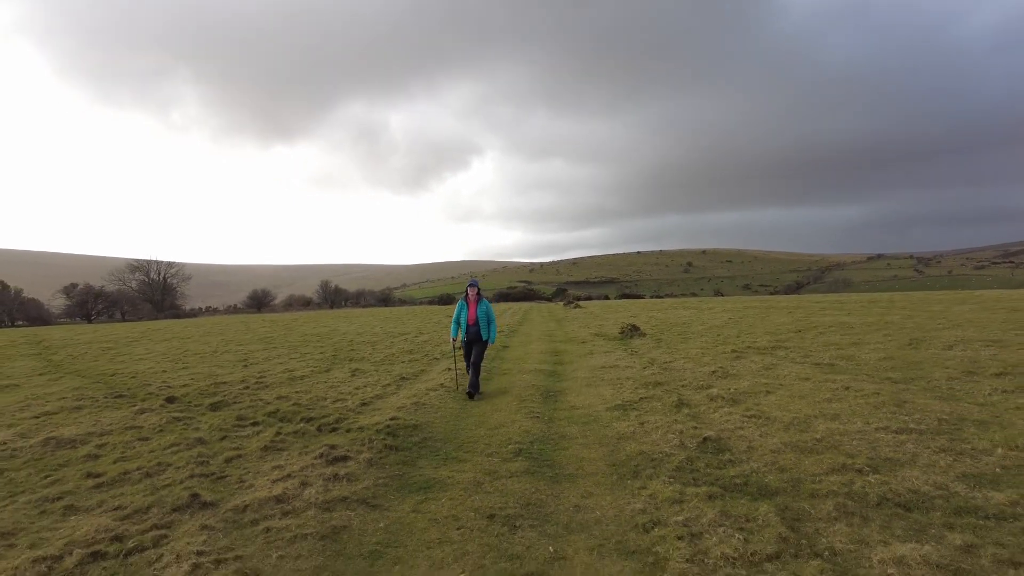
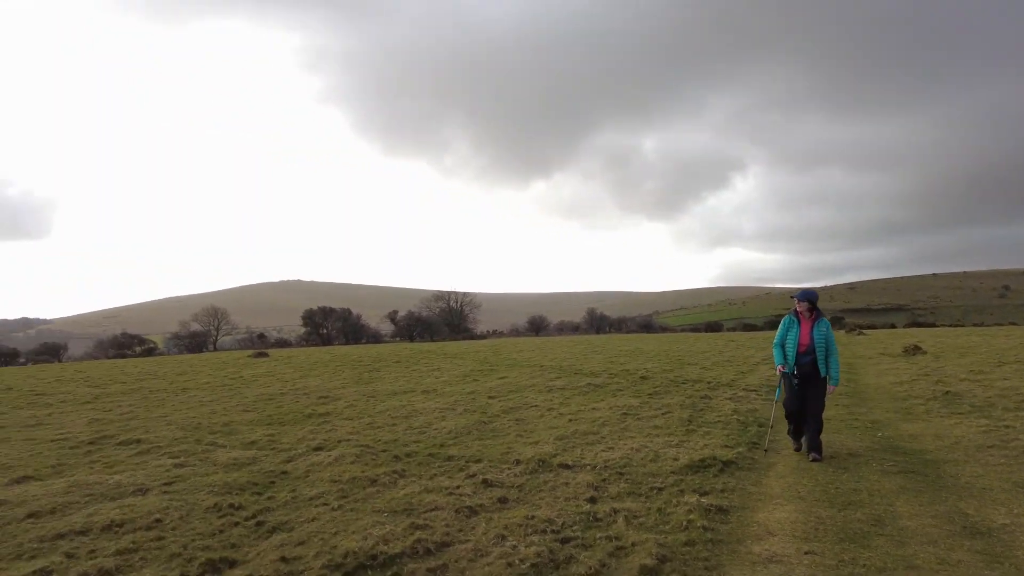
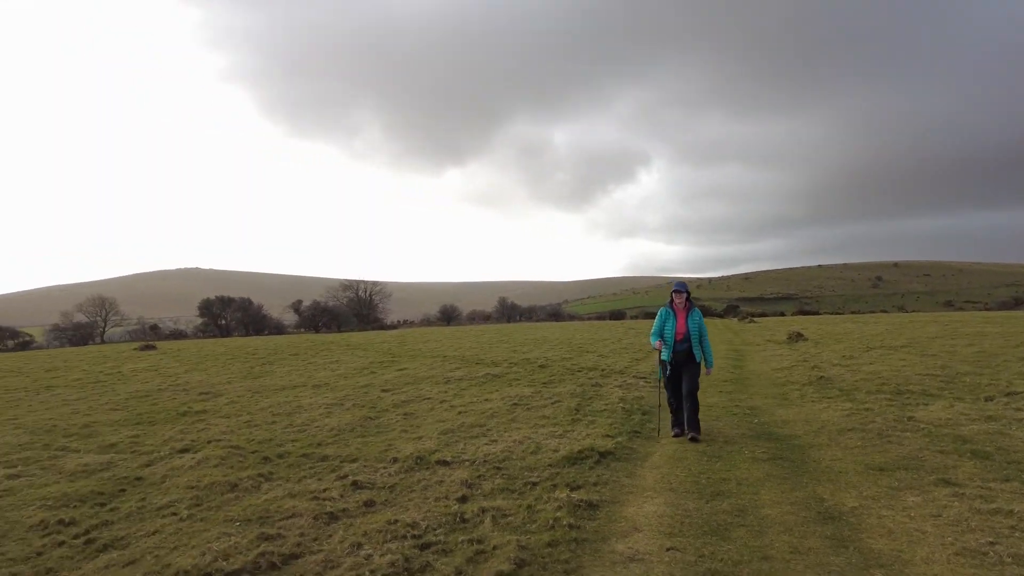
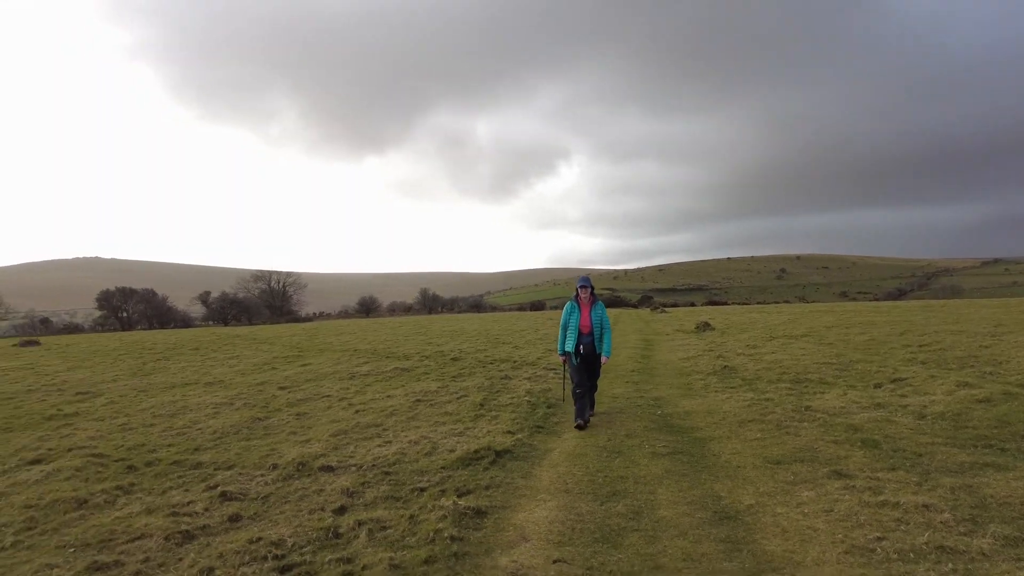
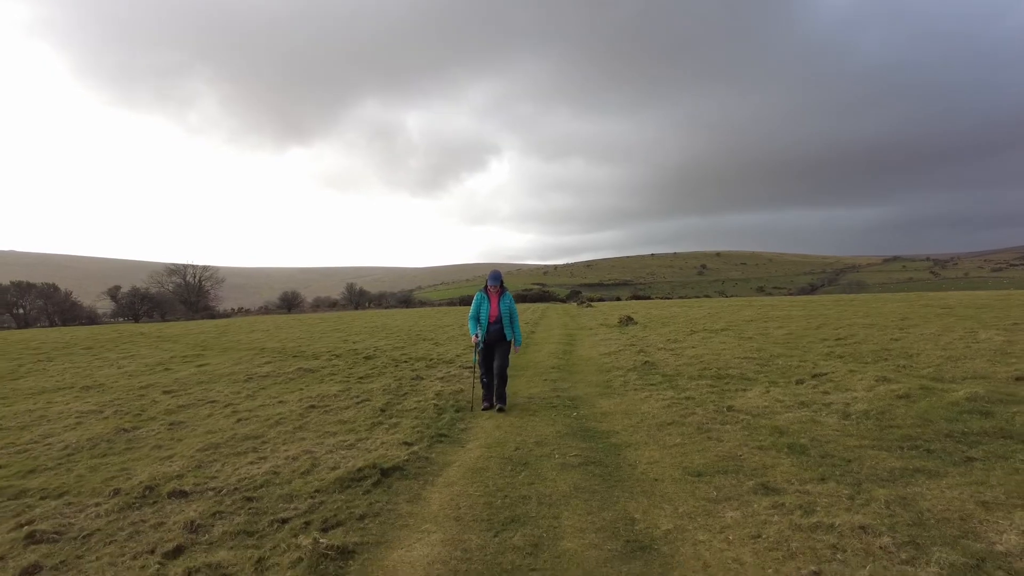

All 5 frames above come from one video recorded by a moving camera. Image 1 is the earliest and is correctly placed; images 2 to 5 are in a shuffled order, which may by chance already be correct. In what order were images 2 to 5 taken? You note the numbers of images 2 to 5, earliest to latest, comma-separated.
5, 4, 3, 2
